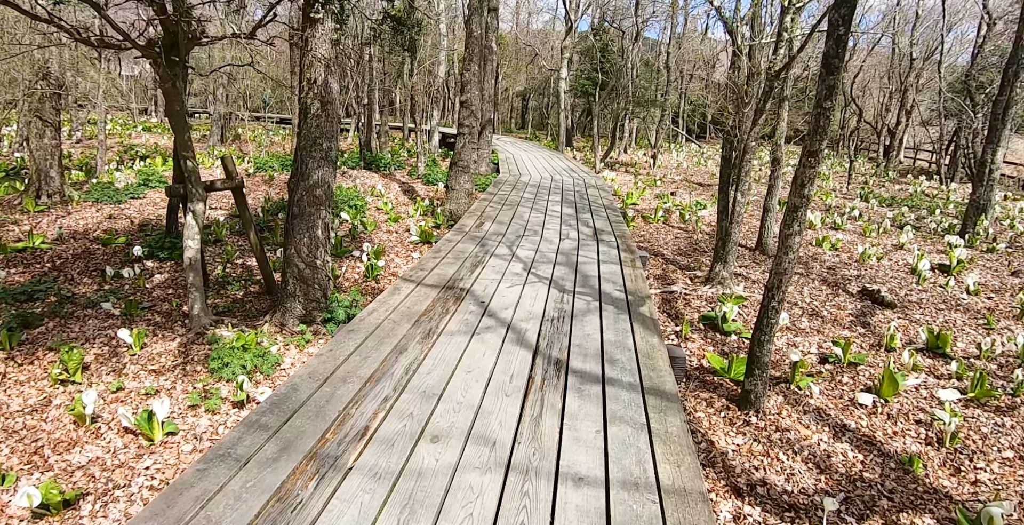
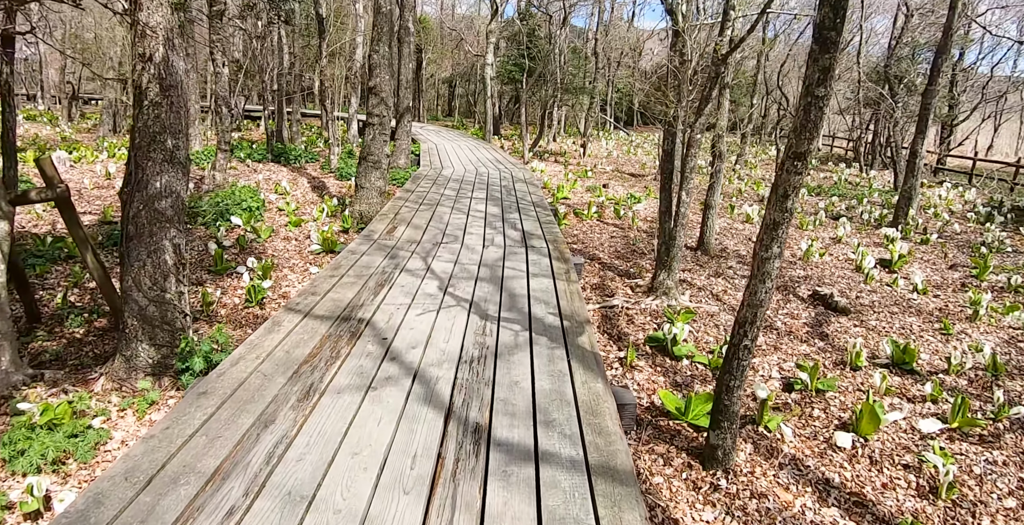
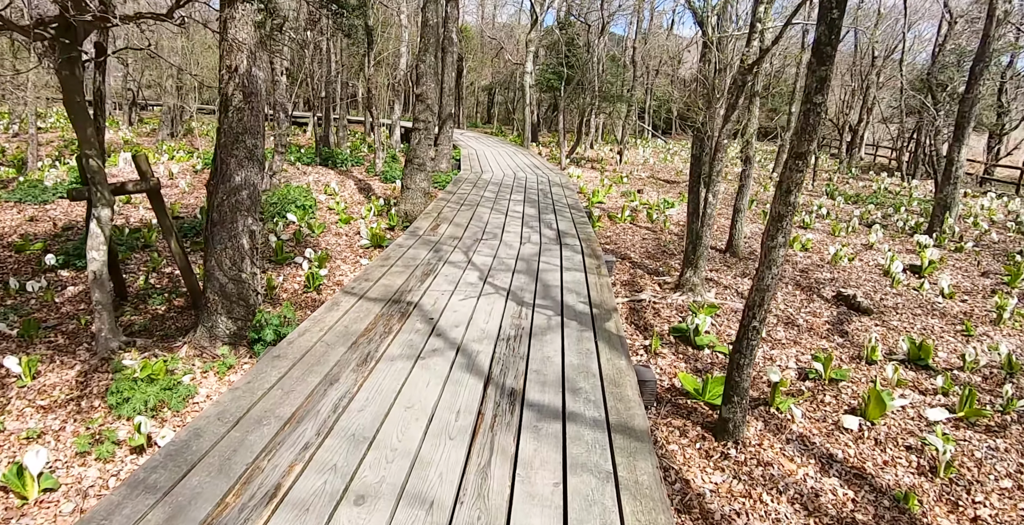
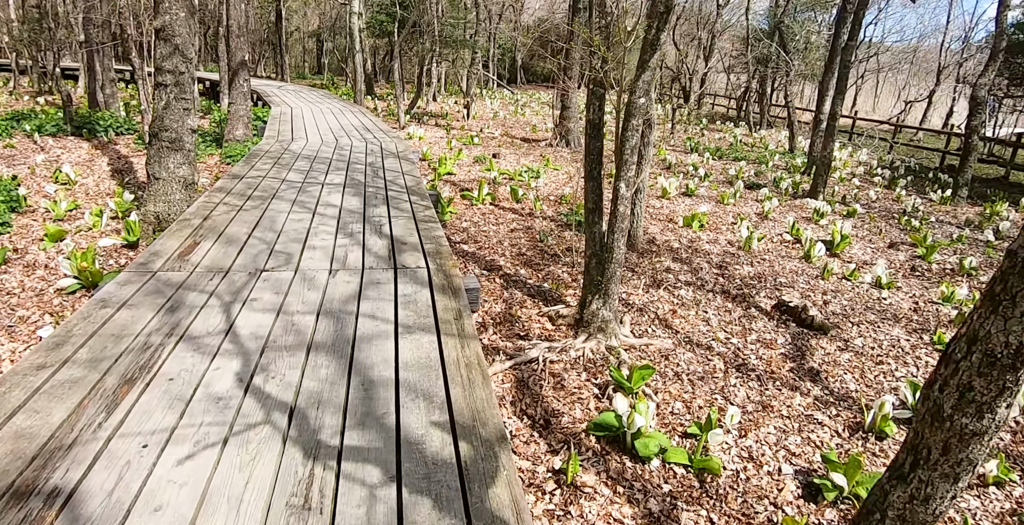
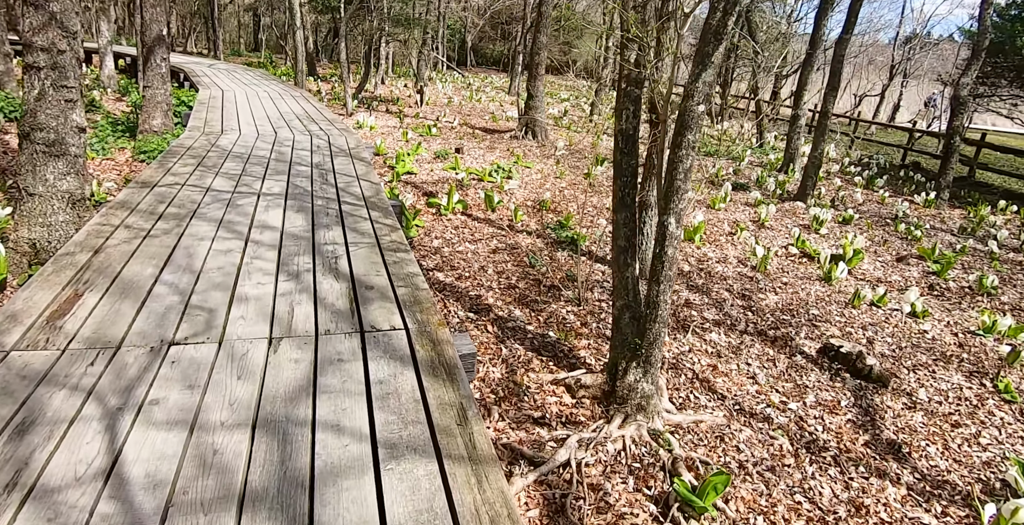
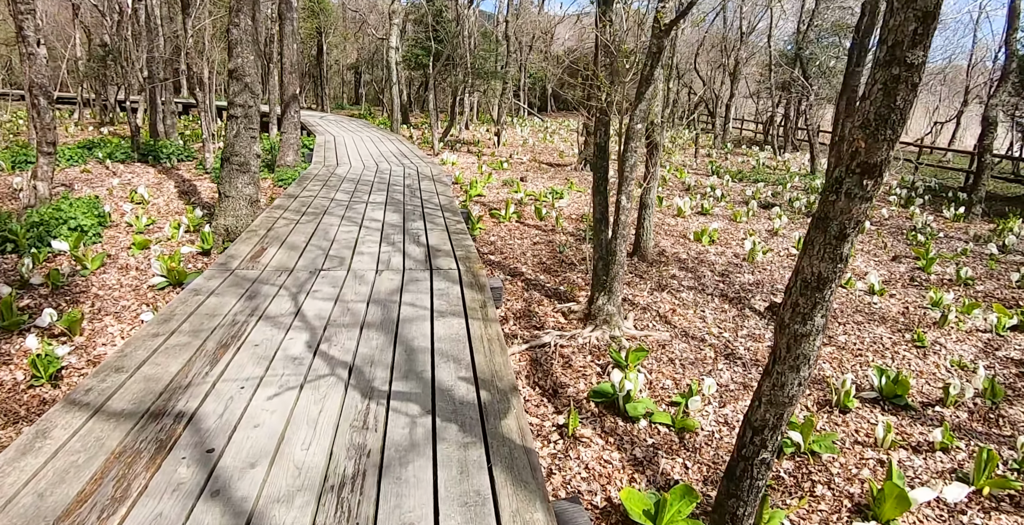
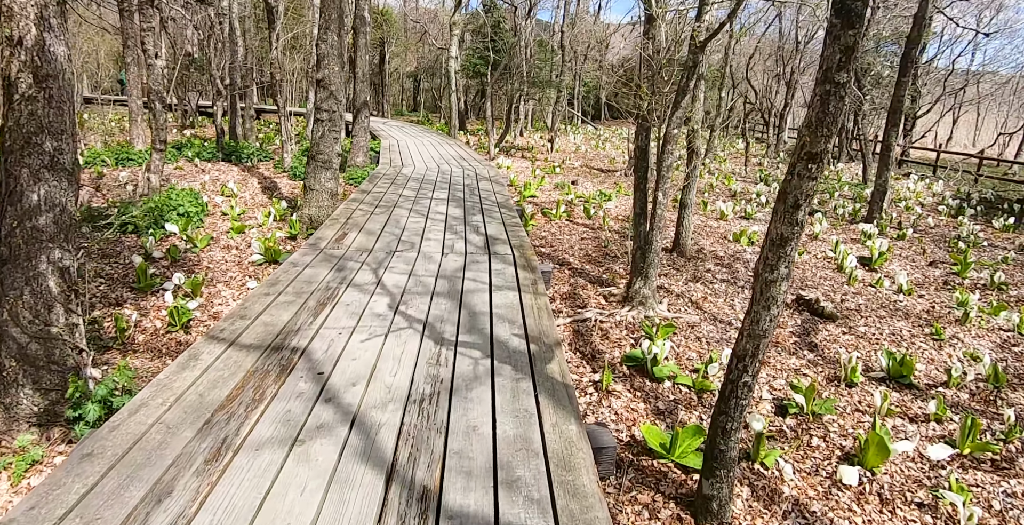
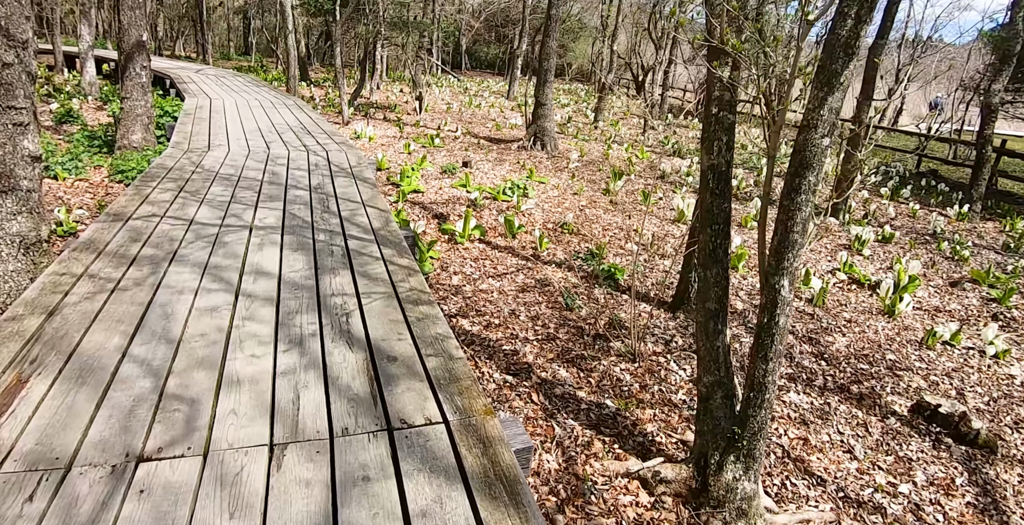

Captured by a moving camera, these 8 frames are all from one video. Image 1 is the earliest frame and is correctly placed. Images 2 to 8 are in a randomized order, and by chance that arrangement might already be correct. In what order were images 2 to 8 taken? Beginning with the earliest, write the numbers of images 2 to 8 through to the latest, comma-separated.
3, 2, 7, 6, 4, 5, 8
